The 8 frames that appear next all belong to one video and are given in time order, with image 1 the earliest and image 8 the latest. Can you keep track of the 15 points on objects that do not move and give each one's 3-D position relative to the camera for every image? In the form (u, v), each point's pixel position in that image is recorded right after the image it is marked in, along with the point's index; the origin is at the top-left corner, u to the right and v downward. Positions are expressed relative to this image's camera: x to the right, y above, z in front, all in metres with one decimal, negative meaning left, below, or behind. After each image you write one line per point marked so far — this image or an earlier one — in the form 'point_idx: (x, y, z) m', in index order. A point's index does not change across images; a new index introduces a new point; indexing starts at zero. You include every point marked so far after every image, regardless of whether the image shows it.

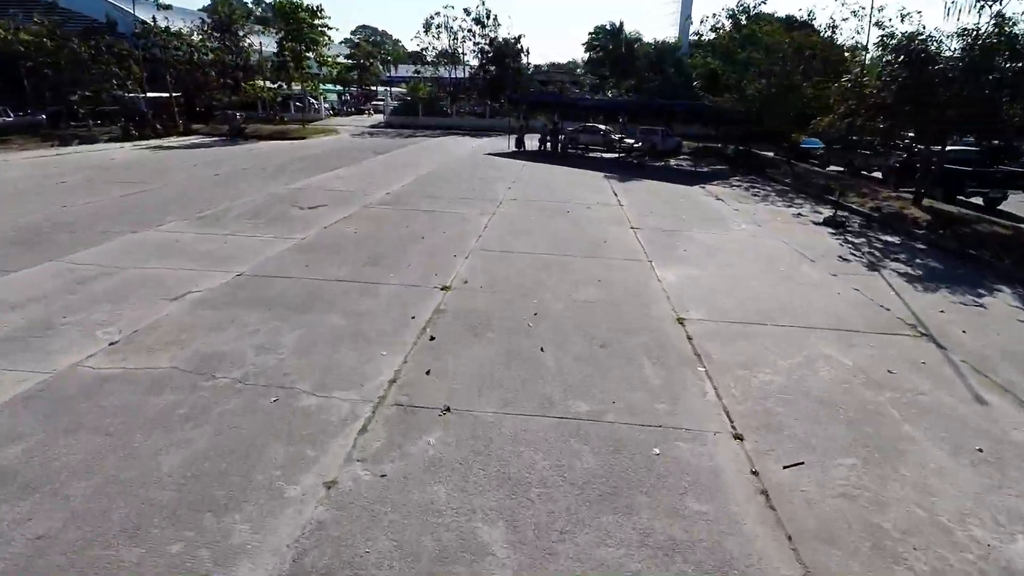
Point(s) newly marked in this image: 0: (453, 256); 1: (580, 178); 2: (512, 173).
0: (-0.9, +0.5, +8.8) m
1: (+2.1, +3.4, +18.2) m
2: (0.0, +3.7, +18.6) m
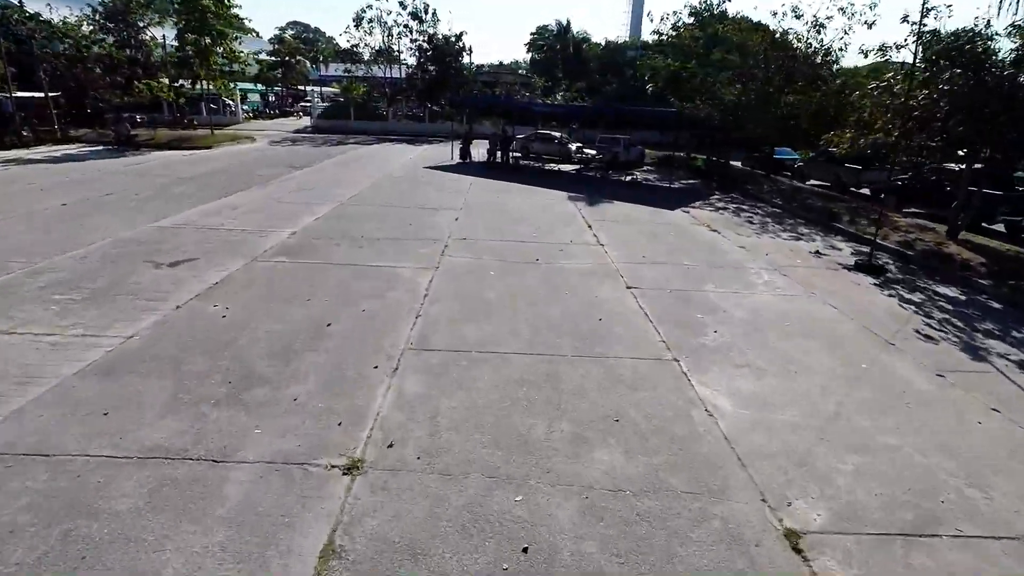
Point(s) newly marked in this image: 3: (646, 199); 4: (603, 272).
0: (-1.3, -0.8, +5.5) m
1: (+0.7, +2.3, +15.1) m
2: (-1.4, +2.4, +15.3) m
3: (+3.9, +2.6, +16.9) m
4: (+1.4, +0.2, +9.0) m
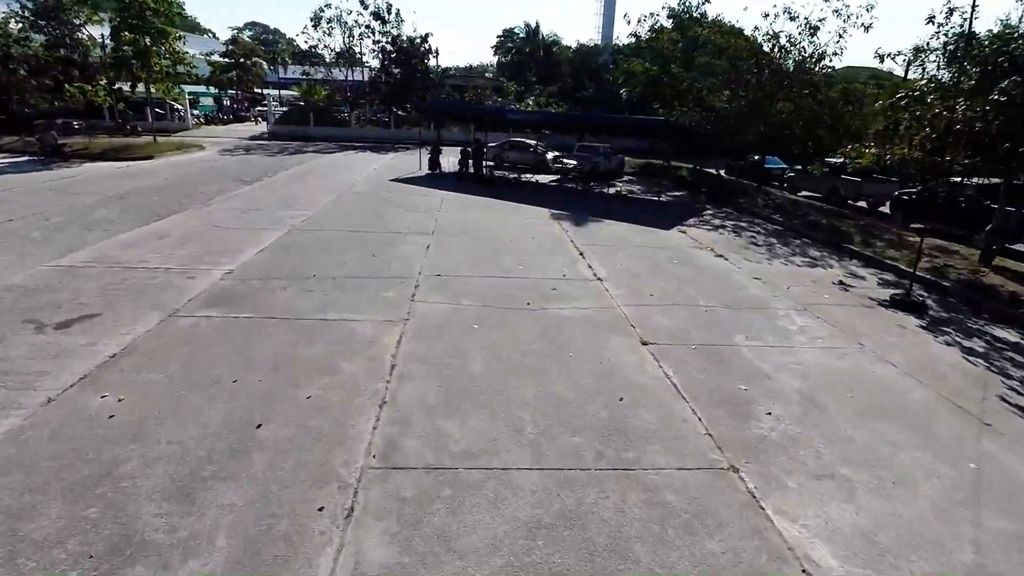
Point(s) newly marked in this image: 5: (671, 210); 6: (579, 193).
0: (-1.3, -1.5, +3.8) m
1: (+0.2, +1.5, +13.5) m
2: (-2.0, +1.7, +13.5) m
3: (+3.3, +1.9, +15.5) m
4: (+1.3, -0.4, +7.4) m
5: (+4.5, +2.2, +16.5) m
6: (+2.2, +3.1, +18.9) m
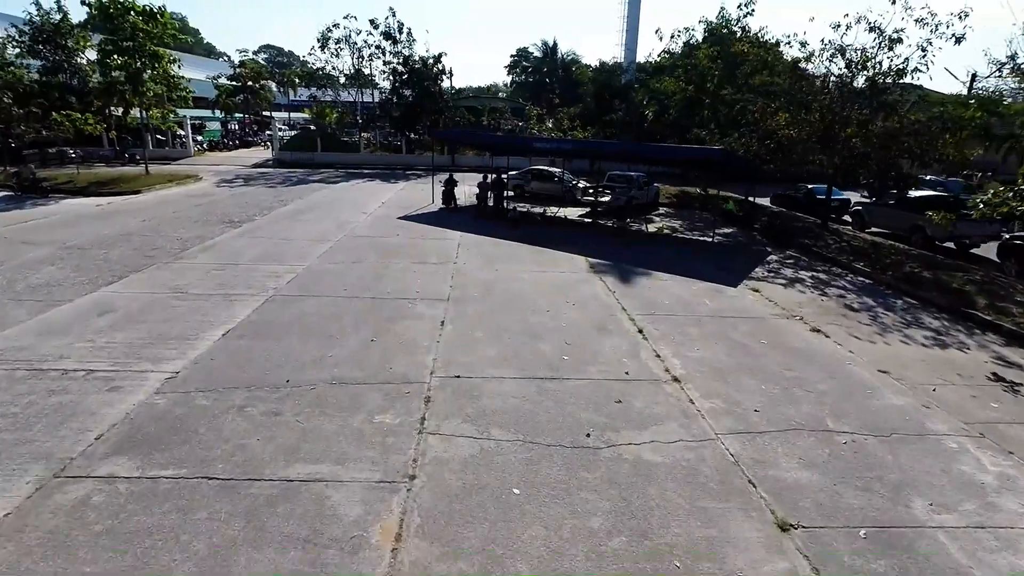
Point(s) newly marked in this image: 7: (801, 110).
0: (-0.9, -2.5, +1.3) m
1: (+0.8, +0.2, +11.1) m
2: (-1.3, +0.3, +11.2) m
3: (+4.0, +0.5, +13.0) m
4: (+1.8, -1.6, +4.9) m
5: (+5.2, +0.8, +14.0) m
6: (+2.9, +1.6, +16.5) m
7: (+7.9, +4.7, +15.3) m
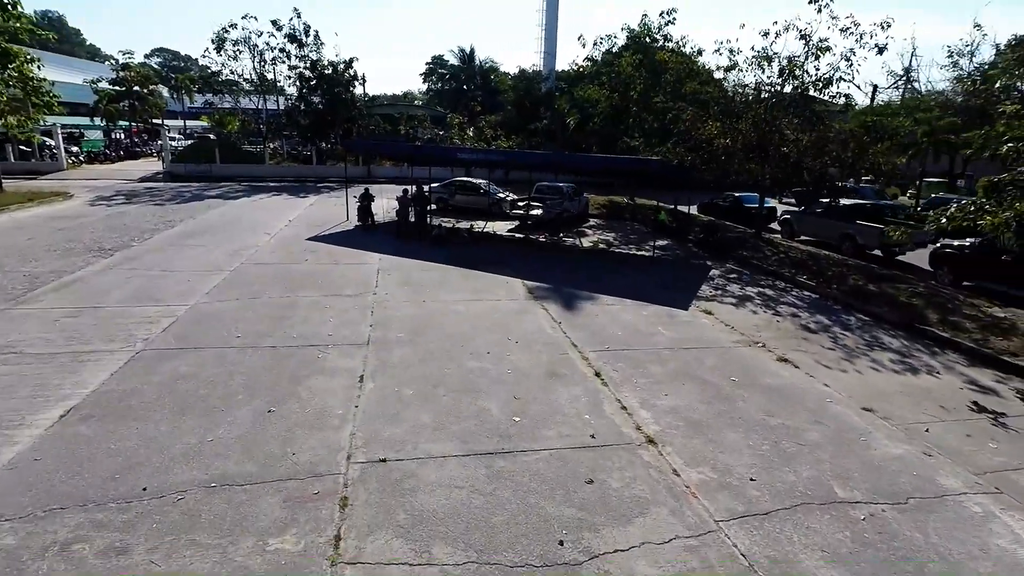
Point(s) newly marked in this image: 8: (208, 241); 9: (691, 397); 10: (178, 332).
0: (-0.6, -3.0, -0.2) m
1: (-0.4, -0.3, +9.7) m
2: (-2.5, -0.3, +9.6) m
3: (+2.5, +0.1, +12.1) m
4: (+1.5, -2.0, +3.7) m
5: (+3.6, +0.4, +13.3) m
6: (+1.0, +1.1, +15.4) m
7: (+5.9, +4.4, +14.9) m
8: (-7.6, +1.2, +14.4) m
9: (+2.1, -1.3, +6.7) m
10: (-4.8, -0.6, +8.2) m
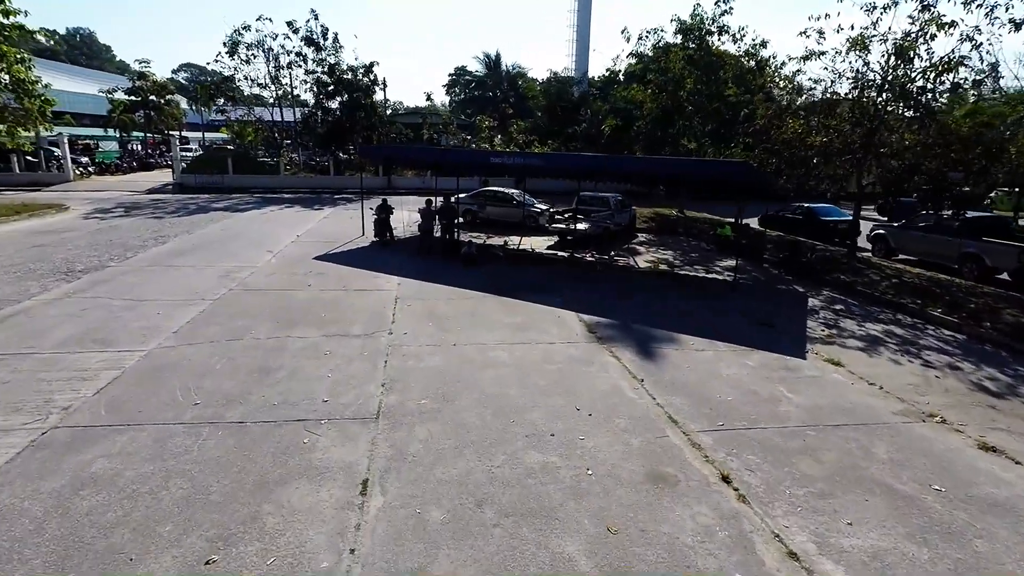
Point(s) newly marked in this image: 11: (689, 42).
0: (-0.2, -3.3, -2.7) m
1: (+0.4, -0.9, +7.3) m
2: (-1.8, -0.8, +7.2) m
3: (+3.3, -0.5, +9.5) m
4: (+2.0, -2.4, +1.2) m
5: (+4.5, -0.2, +10.7) m
6: (+1.9, +0.4, +12.9) m
7: (+6.9, +3.7, +12.3) m
8: (-6.6, +0.6, +12.2) m
9: (+2.7, -1.7, +4.1) m
10: (-4.0, -1.1, +5.9) m
11: (+5.9, +8.1, +19.2) m
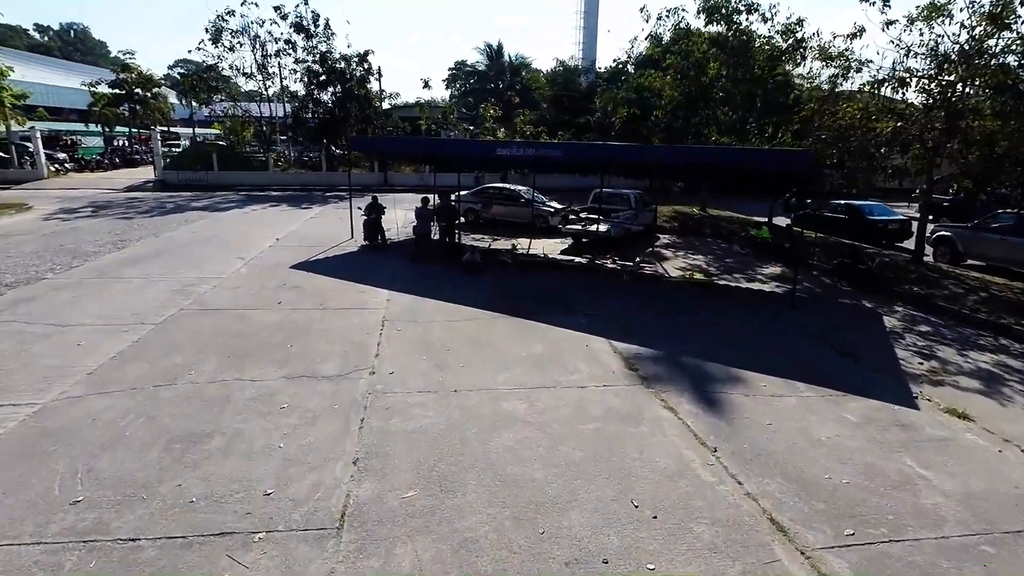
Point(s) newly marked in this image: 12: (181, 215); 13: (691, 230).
0: (0.0, -3.6, -4.5) m
1: (+0.6, -1.1, +5.4) m
2: (-1.6, -1.1, +5.4) m
3: (+3.5, -0.7, +7.7) m
4: (+2.2, -2.7, -0.7) m
5: (+4.6, -0.5, +8.8) m
6: (+2.1, +0.2, +11.1) m
7: (+7.0, +3.5, +10.5) m
8: (-6.4, +0.3, +10.4) m
9: (+2.9, -2.0, +2.3) m
10: (-3.9, -1.4, +4.1) m
11: (+6.0, +7.9, +17.3) m
12: (-10.2, +2.3, +17.8) m
13: (+5.1, +1.6, +16.1) m
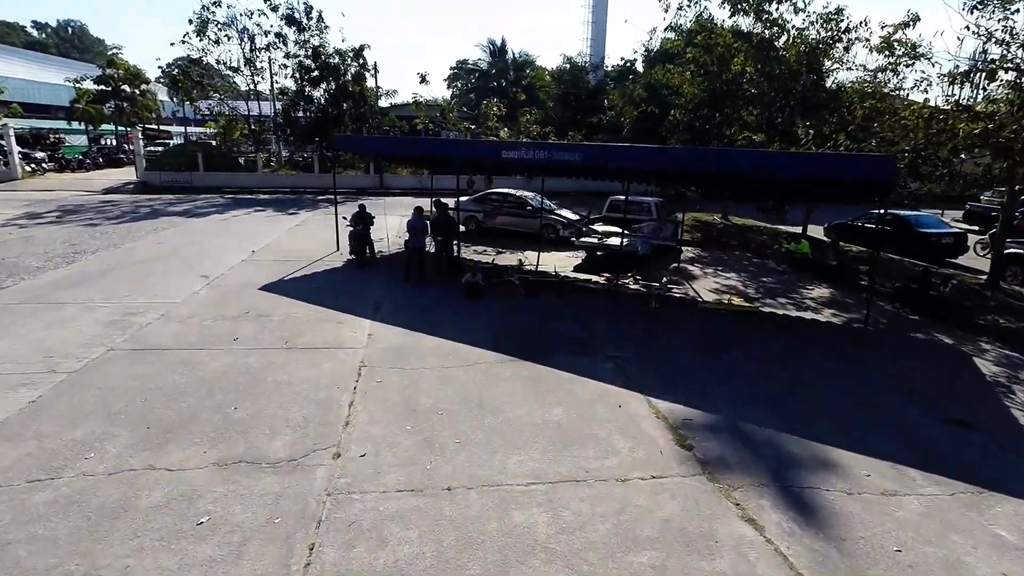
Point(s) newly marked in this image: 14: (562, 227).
0: (+0.1, -4.0, -6.1) m
1: (+0.7, -1.6, +3.8) m
2: (-1.5, -1.5, +3.7) m
3: (+3.7, -1.2, +6.0) m
4: (+2.3, -3.1, -2.3) m
5: (+4.8, -0.9, +7.2) m
6: (+2.3, -0.3, +9.4) m
7: (+7.2, +3.0, +8.8) m
8: (-6.3, -0.1, +8.7) m
9: (+3.0, -2.5, +0.7) m
10: (-3.7, -1.8, +2.5) m
11: (+6.2, +7.4, +15.7) m
12: (-10.1, +1.9, +16.2) m
13: (+5.2, +1.2, +14.5) m
14: (+1.1, +1.4, +13.4) m
